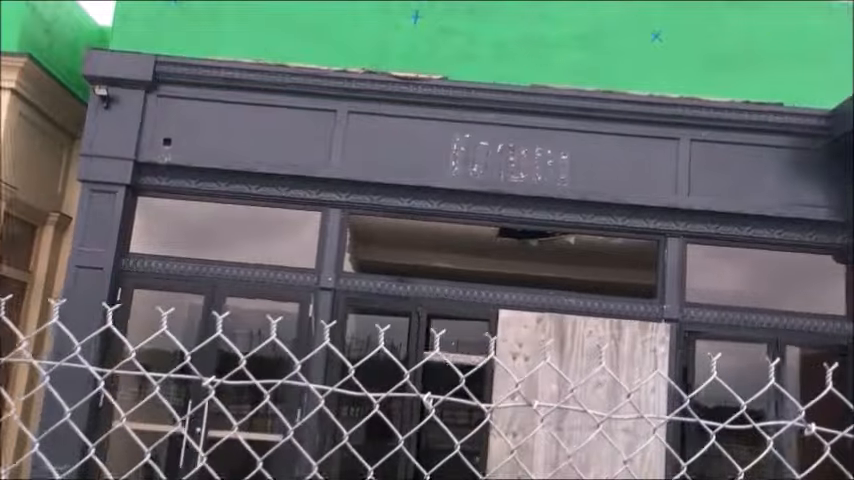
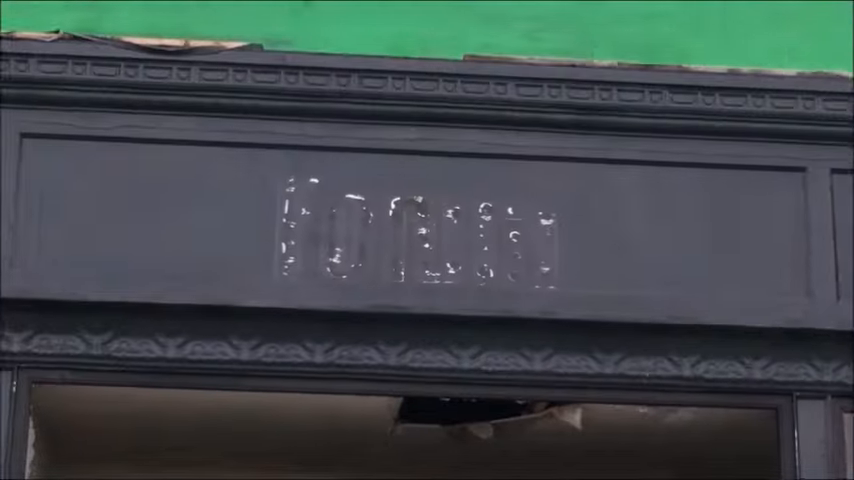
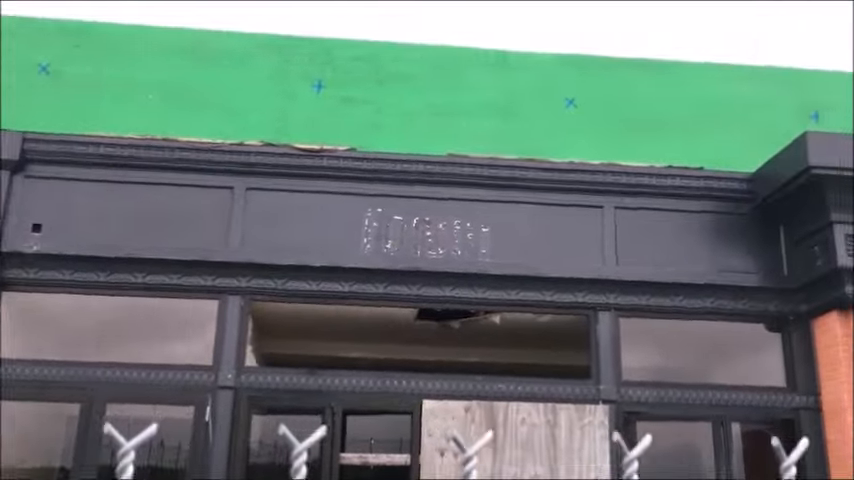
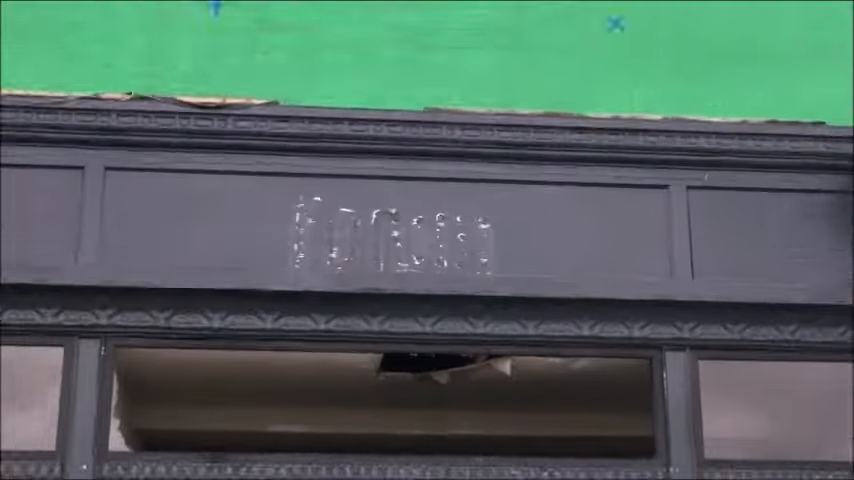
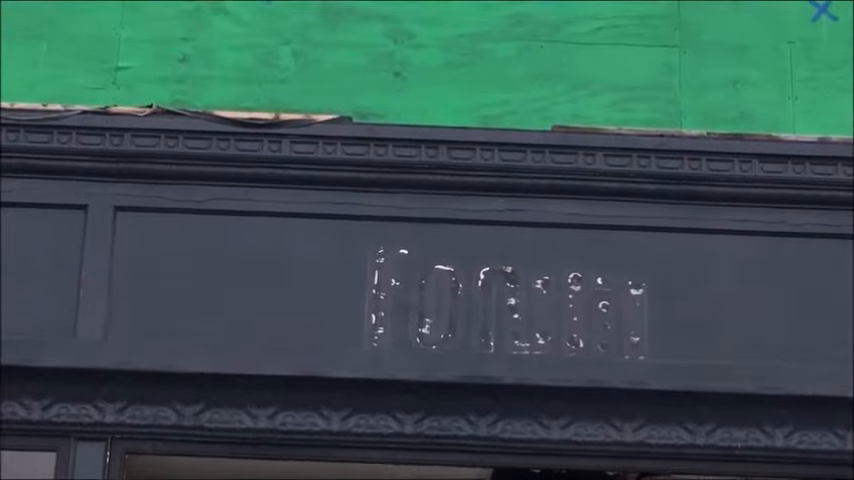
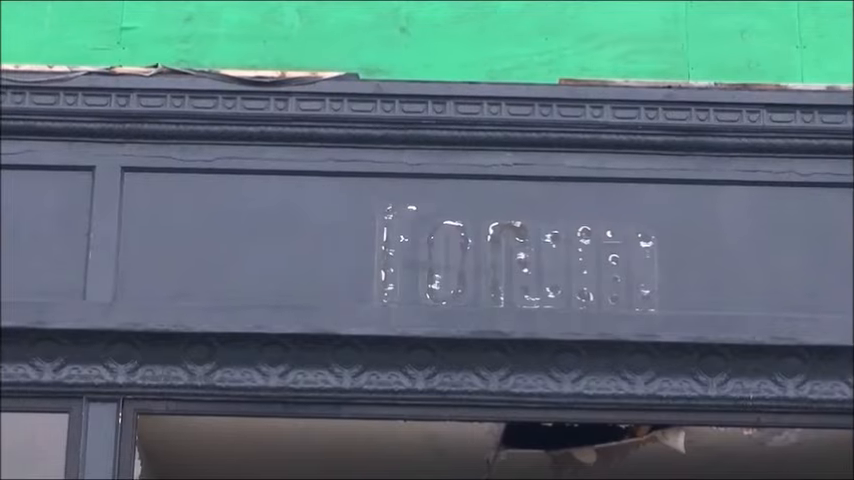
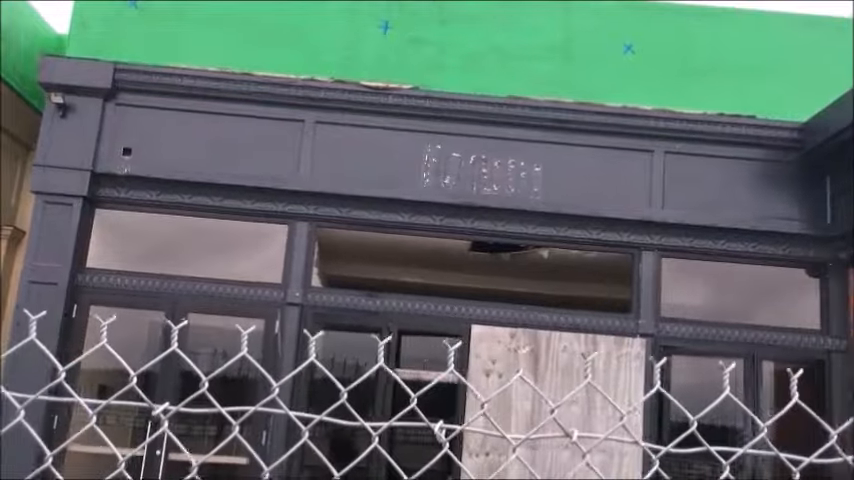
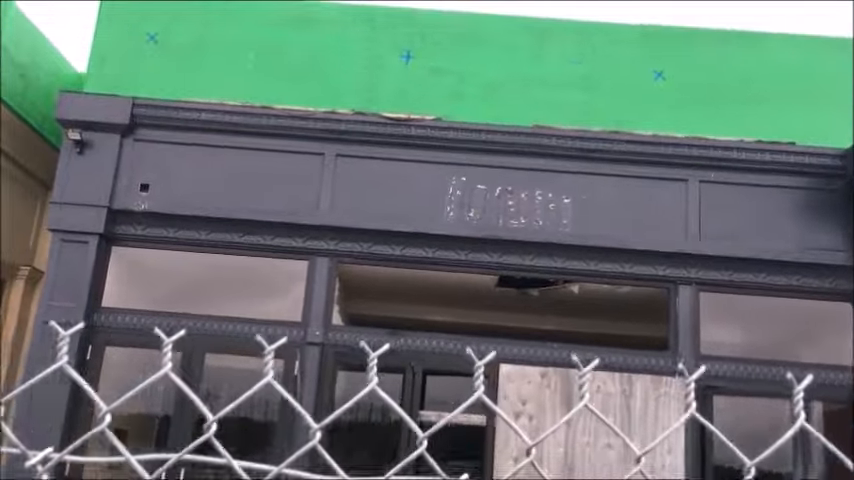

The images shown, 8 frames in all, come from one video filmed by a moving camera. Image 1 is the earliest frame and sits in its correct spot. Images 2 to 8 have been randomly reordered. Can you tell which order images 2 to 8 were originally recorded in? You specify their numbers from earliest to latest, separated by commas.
7, 8, 3, 4, 2, 5, 6
